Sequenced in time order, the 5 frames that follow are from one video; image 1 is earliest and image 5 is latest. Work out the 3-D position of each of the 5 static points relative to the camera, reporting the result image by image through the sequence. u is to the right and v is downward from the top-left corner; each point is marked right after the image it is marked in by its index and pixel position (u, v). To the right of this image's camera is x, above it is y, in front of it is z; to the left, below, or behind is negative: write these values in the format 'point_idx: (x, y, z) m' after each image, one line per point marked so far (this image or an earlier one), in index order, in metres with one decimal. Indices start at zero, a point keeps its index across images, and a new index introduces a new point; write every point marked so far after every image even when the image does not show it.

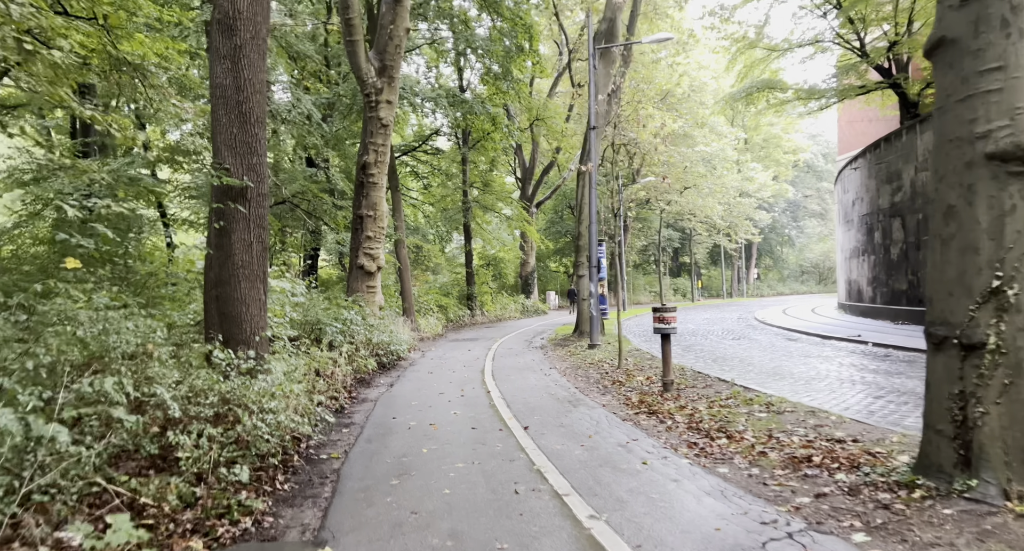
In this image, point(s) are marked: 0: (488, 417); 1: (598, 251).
0: (-0.3, -1.6, +6.7) m
1: (+2.1, +0.6, +14.7) m
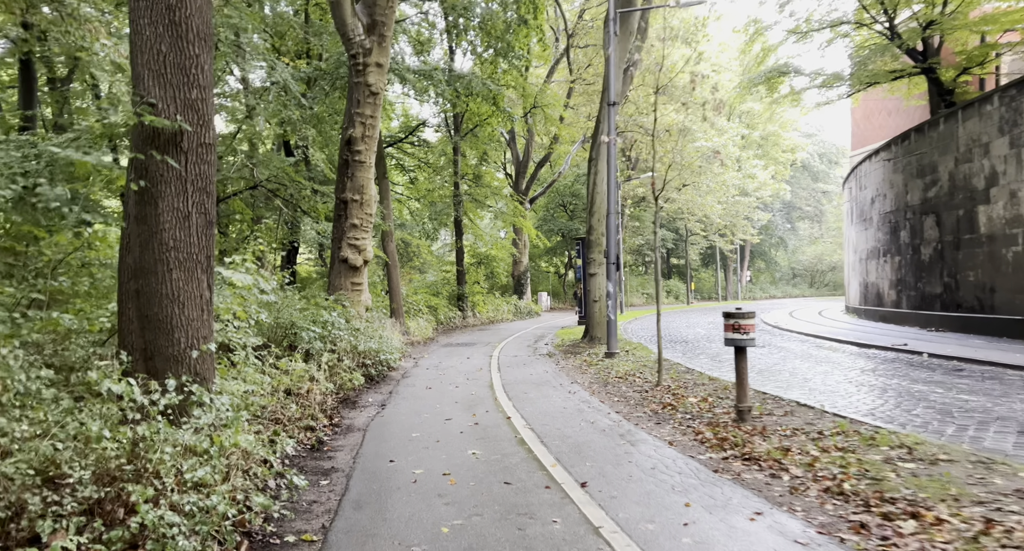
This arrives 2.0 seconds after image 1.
0: (+0.1, -1.5, +4.8) m
1: (+2.2, +0.6, +12.9) m
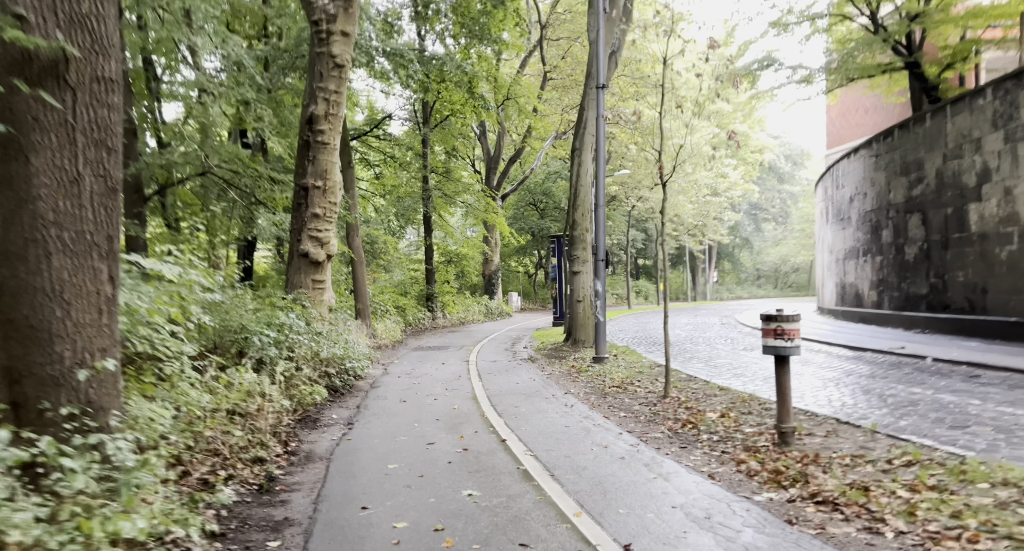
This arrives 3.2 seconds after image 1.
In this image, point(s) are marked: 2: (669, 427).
0: (+0.1, -1.4, +3.7) m
1: (+1.8, +0.7, +11.9) m
2: (+1.6, -1.5, +6.1) m
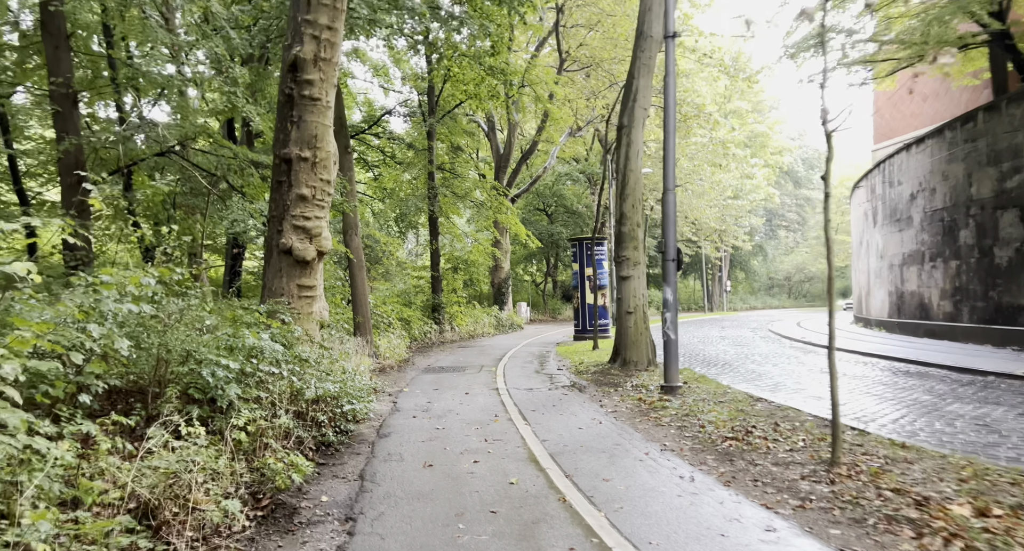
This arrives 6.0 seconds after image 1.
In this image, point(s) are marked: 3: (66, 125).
0: (+0.9, -1.4, +1.1) m
1: (+2.5, +0.6, +9.4) m
2: (+2.3, -1.5, +3.5) m
3: (-7.1, +2.4, +9.6) m
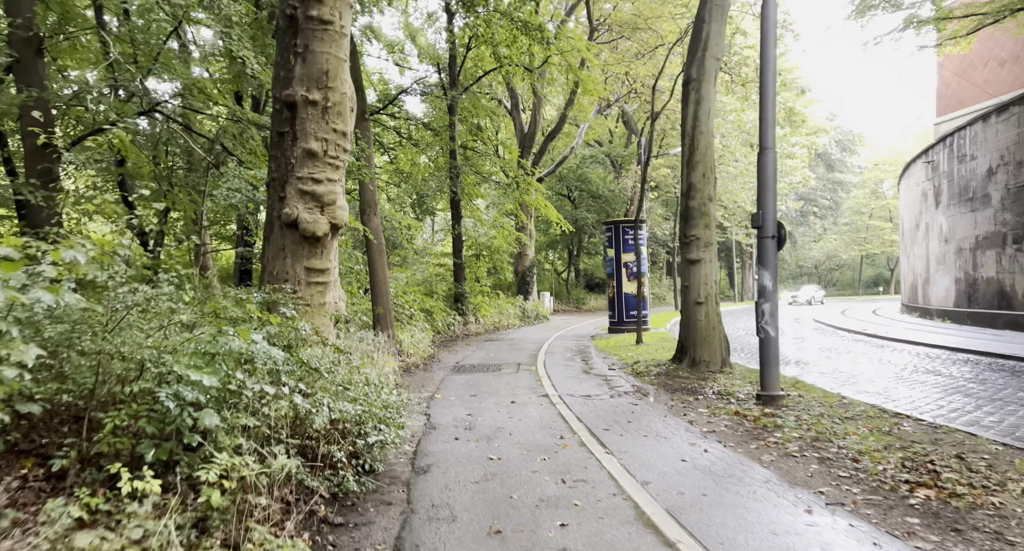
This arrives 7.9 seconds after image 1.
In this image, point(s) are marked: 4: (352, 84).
0: (+1.4, -1.3, -0.7) m
1: (+3.2, +0.8, +7.5) m
2: (+2.9, -1.4, +1.7) m
3: (-6.3, +2.6, +8.0) m
4: (-1.5, +1.9, +5.9) m
